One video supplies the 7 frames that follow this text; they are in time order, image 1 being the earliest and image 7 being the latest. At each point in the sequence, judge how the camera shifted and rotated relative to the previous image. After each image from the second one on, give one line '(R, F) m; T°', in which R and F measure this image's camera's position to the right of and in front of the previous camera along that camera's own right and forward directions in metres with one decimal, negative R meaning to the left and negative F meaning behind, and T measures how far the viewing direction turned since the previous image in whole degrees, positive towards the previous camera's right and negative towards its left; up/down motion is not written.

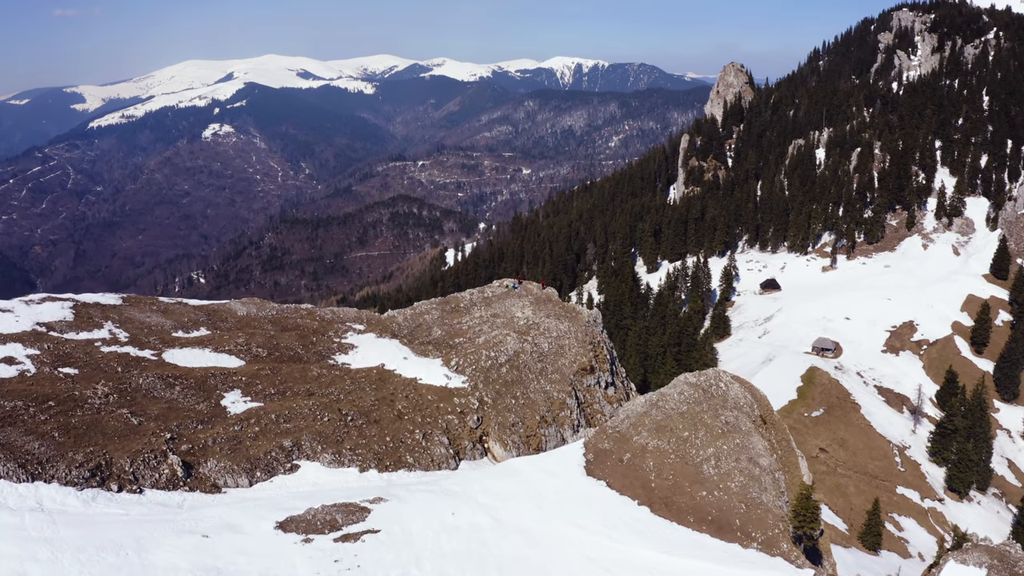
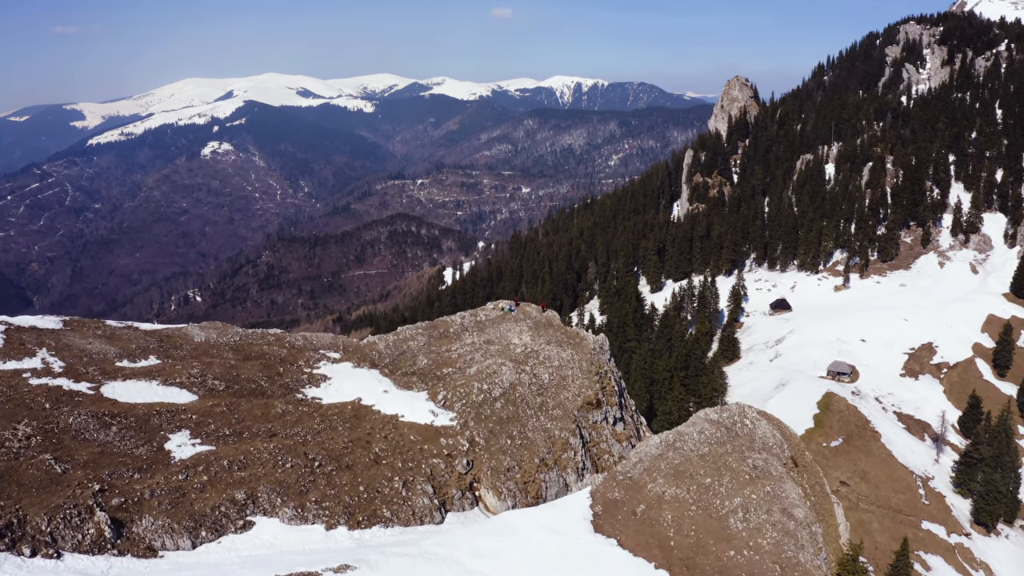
(+0.3, +5.8) m; 0°
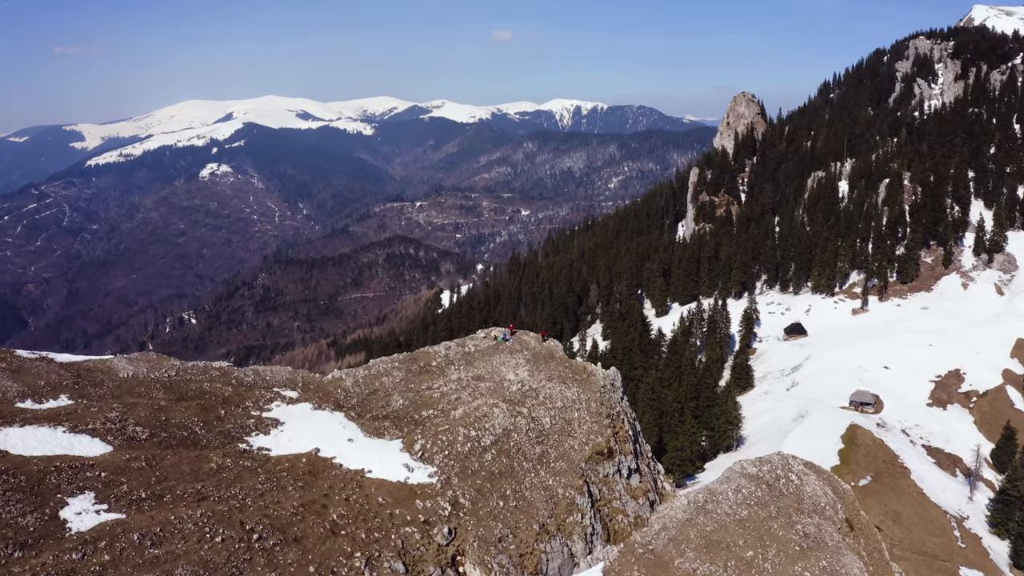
(+0.3, +7.2) m; 0°
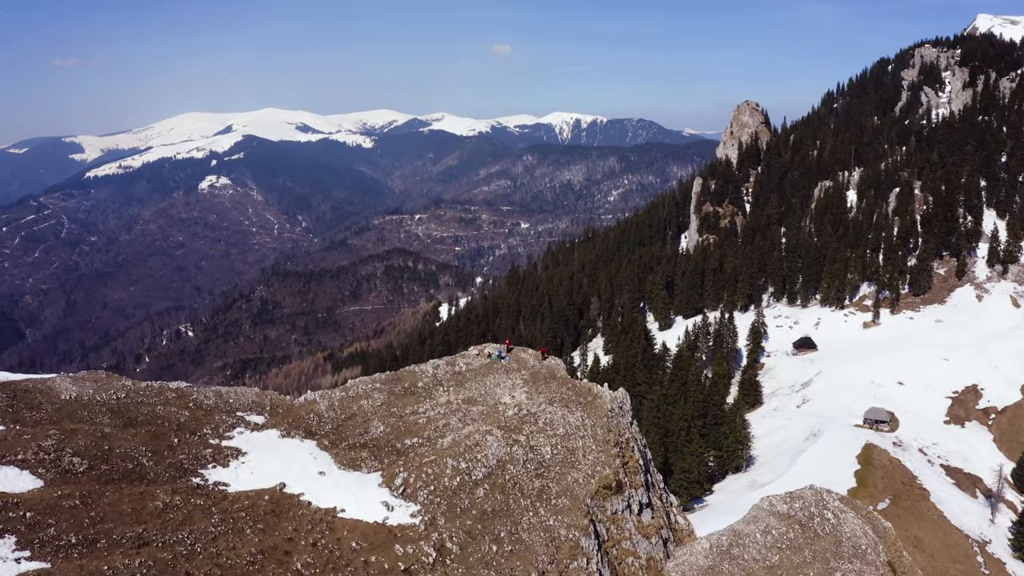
(+0.2, +4.1) m; 0°
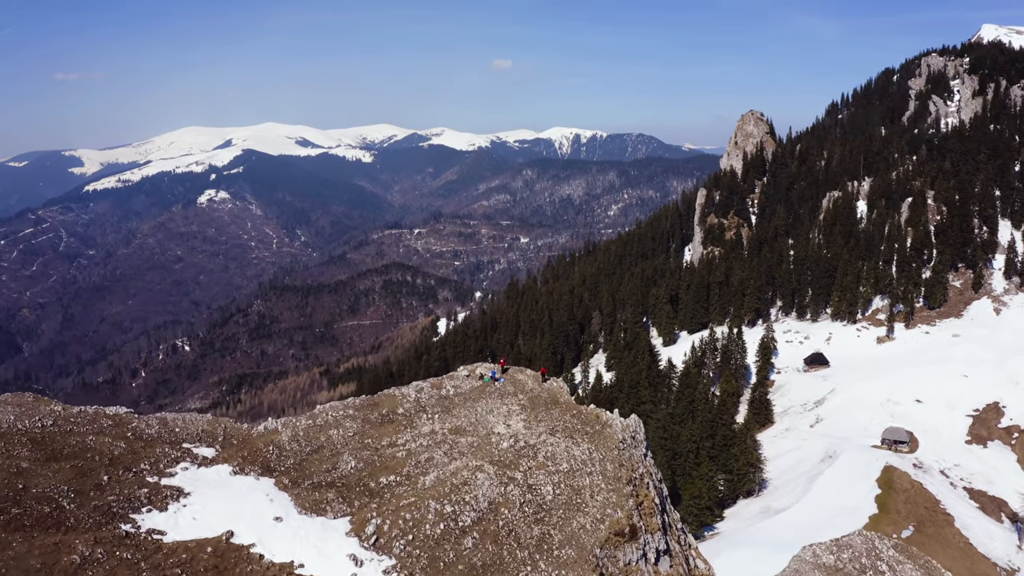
(+0.2, +4.5) m; 0°
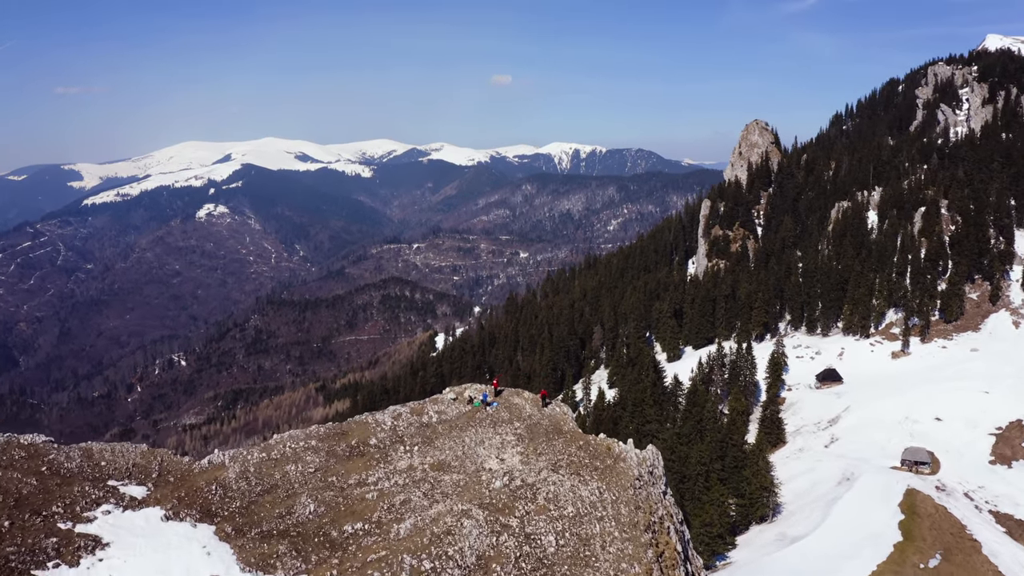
(+0.2, +4.4) m; 0°
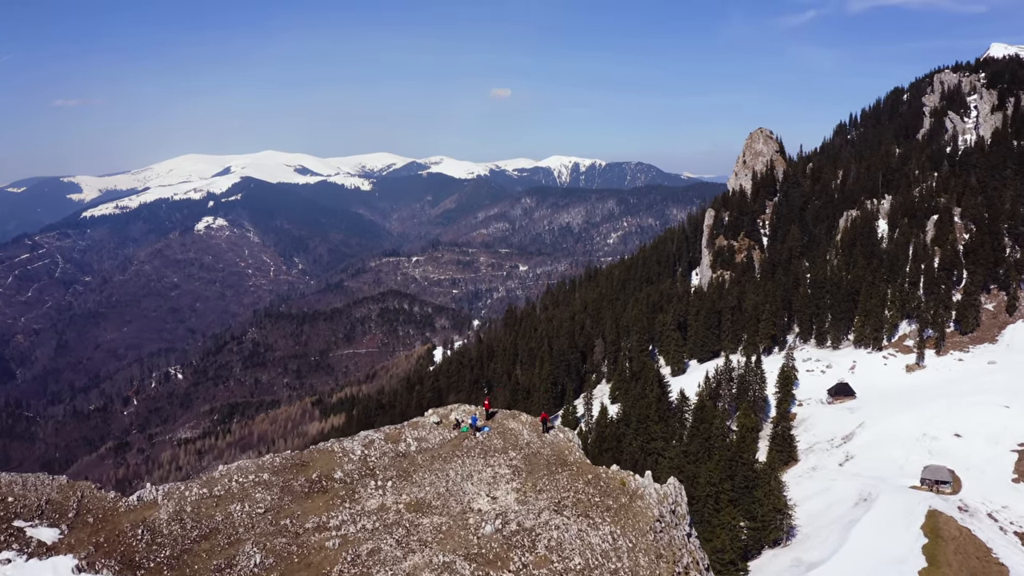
(+0.2, +3.8) m; 0°
